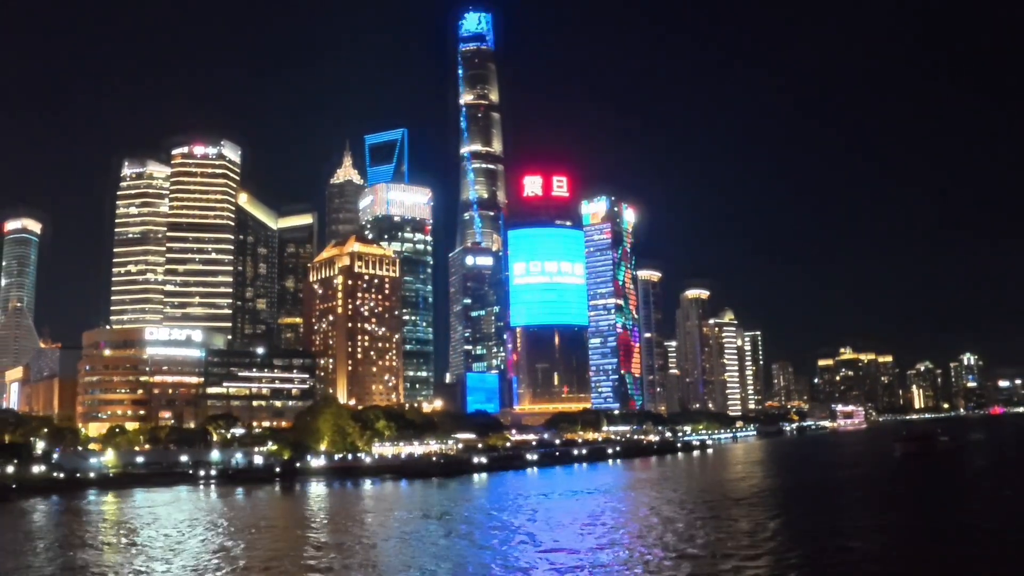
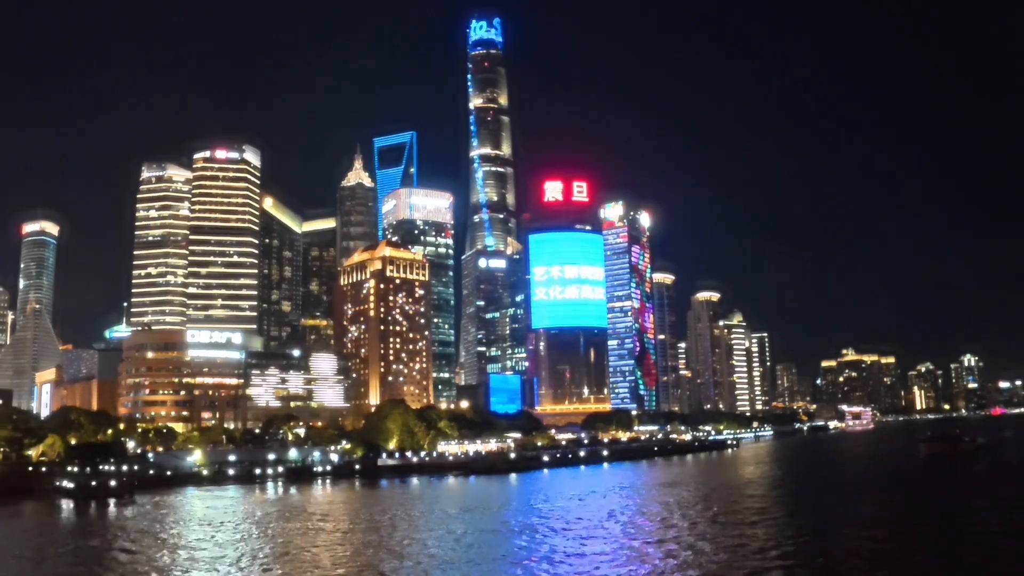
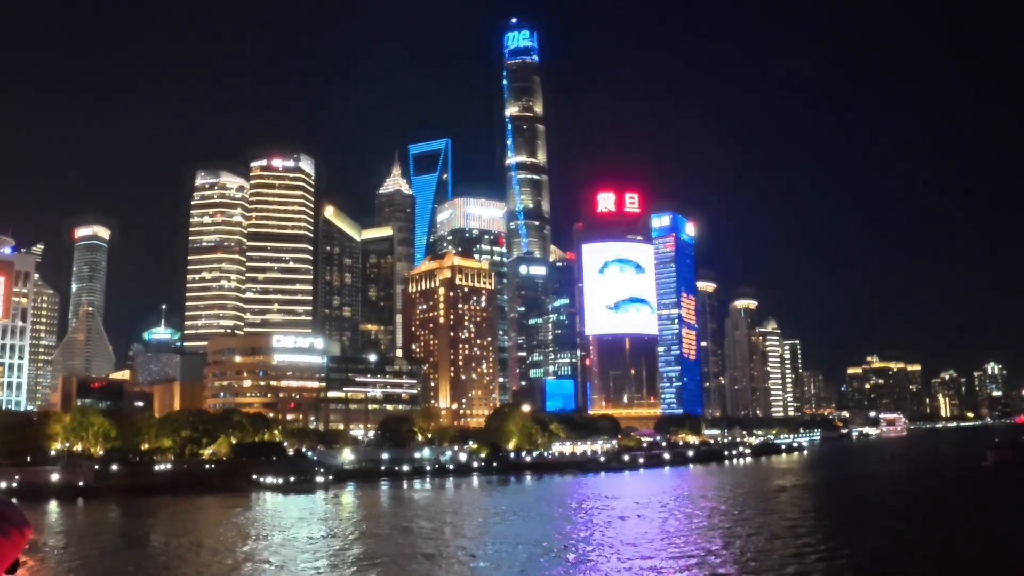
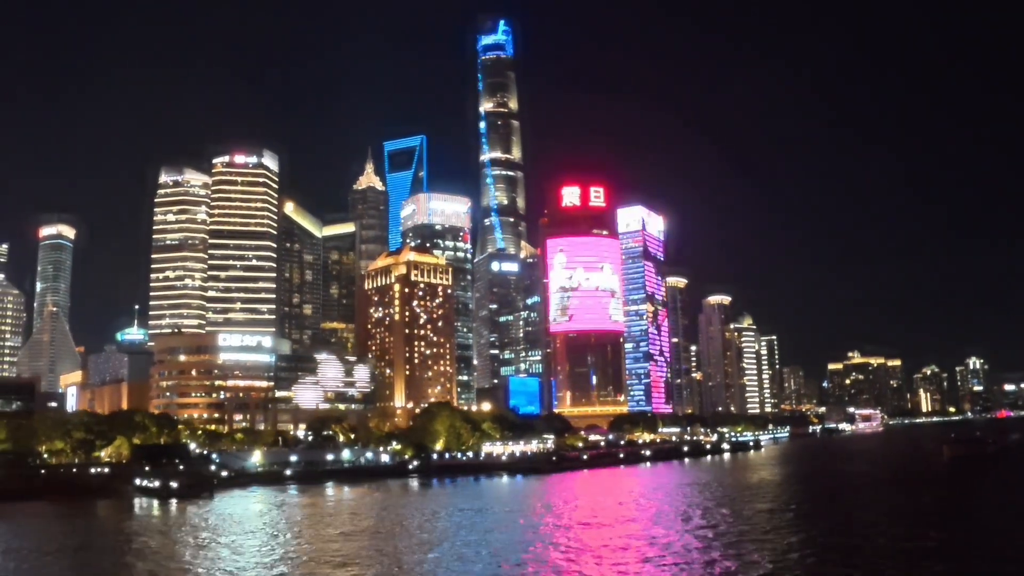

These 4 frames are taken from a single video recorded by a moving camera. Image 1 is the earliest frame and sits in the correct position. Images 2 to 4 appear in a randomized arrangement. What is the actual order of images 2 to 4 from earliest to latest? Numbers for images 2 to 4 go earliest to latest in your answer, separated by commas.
2, 4, 3
